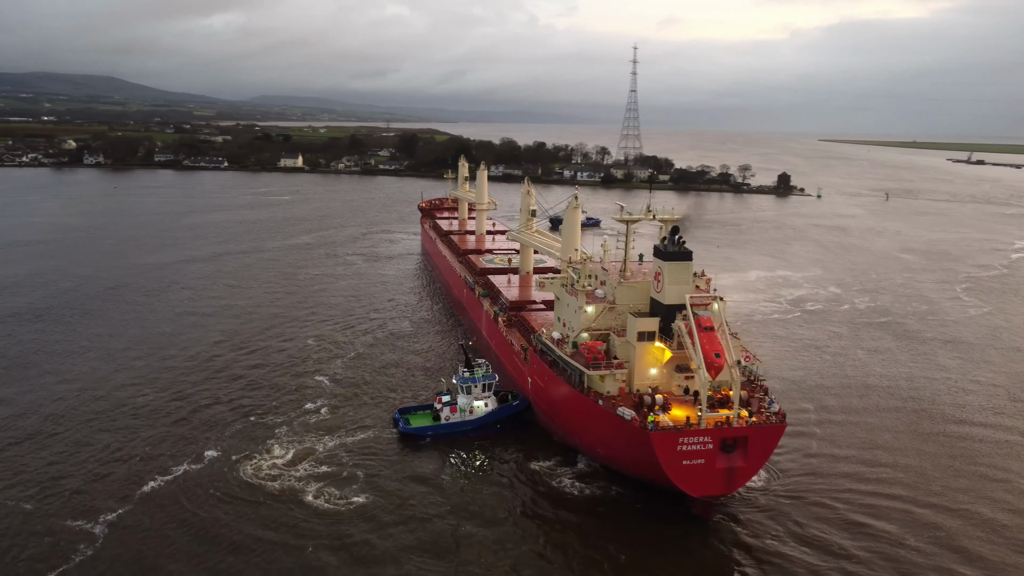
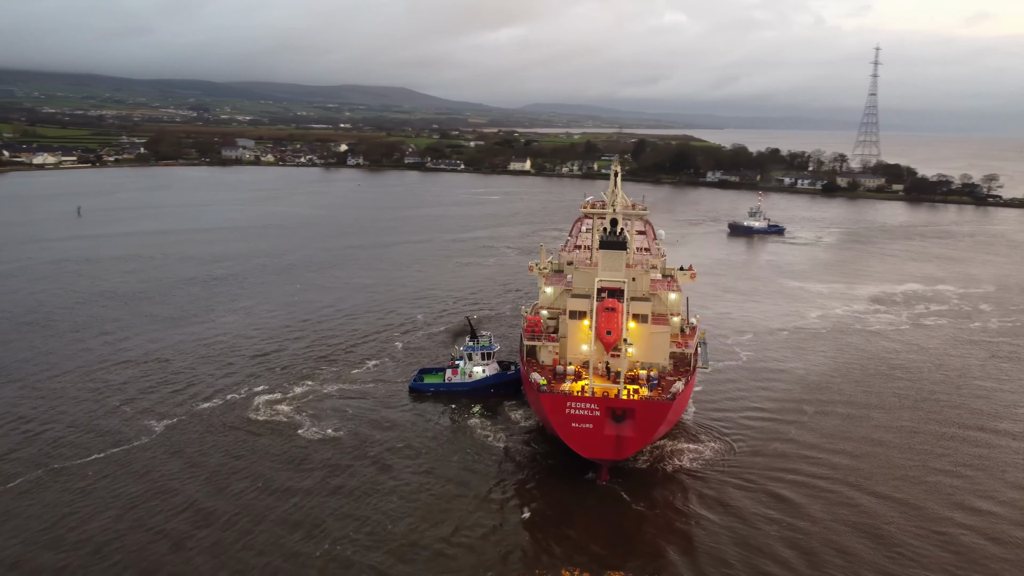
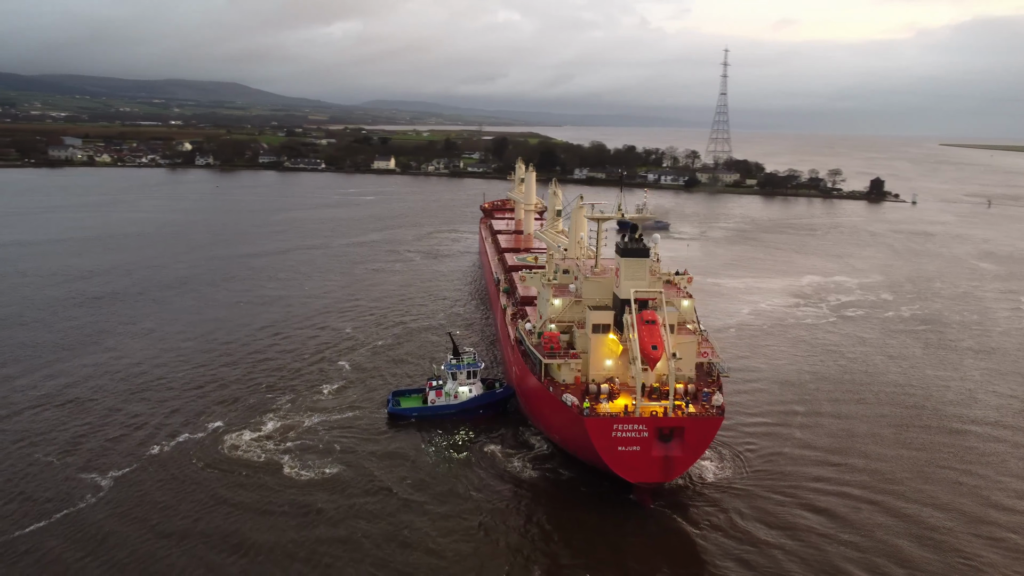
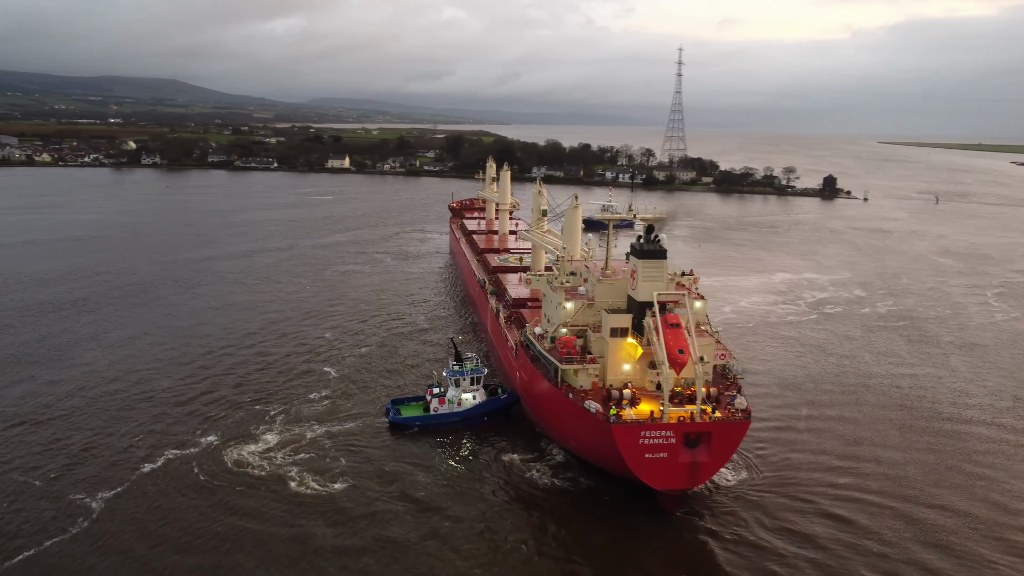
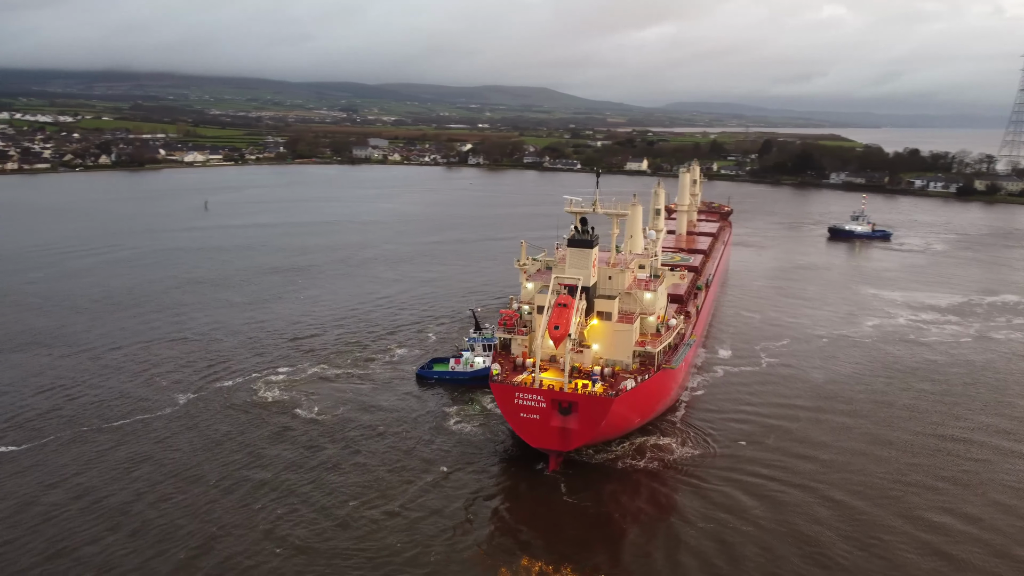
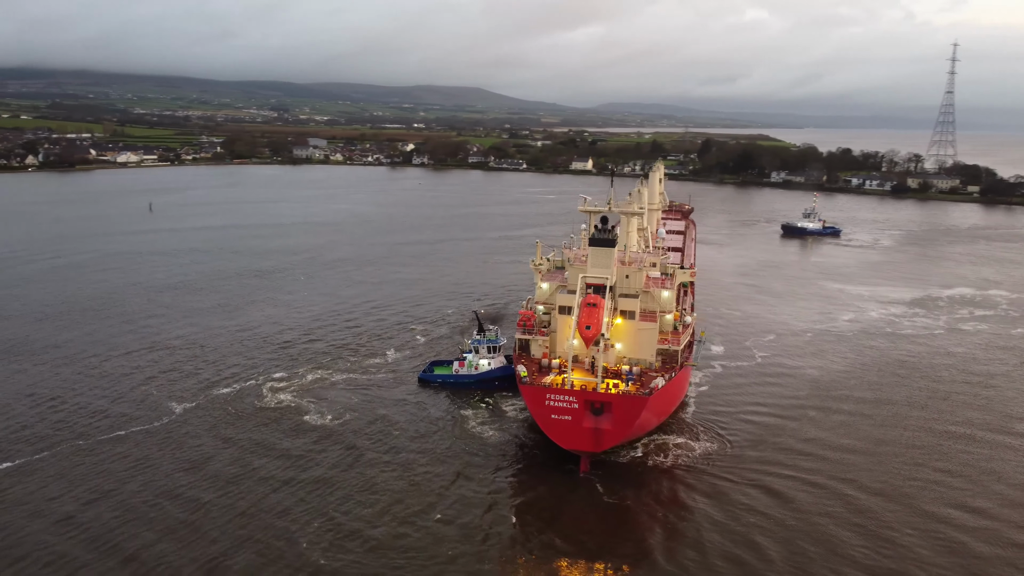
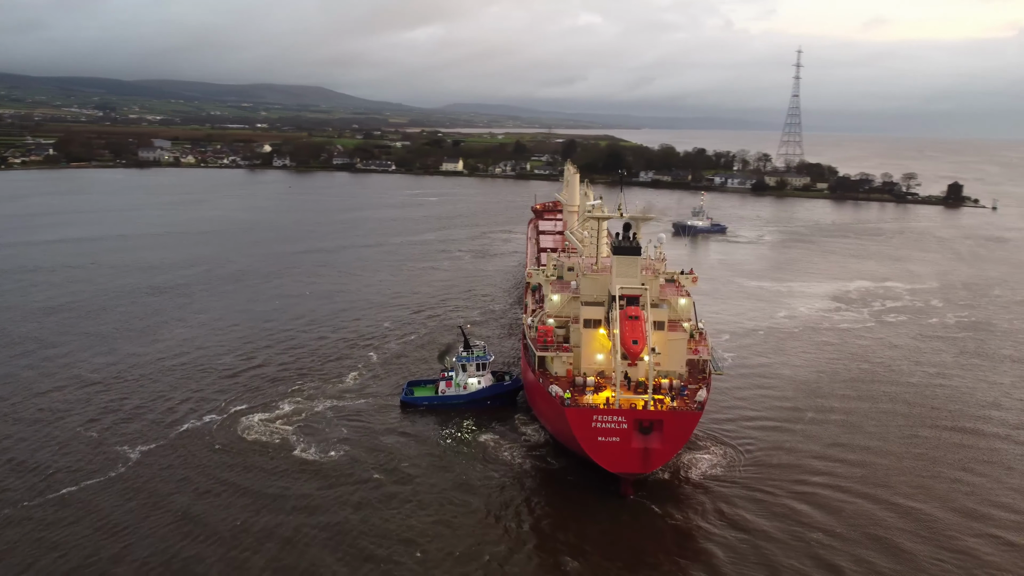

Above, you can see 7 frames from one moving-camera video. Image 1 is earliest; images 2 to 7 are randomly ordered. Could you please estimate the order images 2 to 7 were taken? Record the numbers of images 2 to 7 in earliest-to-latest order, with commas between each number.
4, 3, 7, 2, 6, 5
